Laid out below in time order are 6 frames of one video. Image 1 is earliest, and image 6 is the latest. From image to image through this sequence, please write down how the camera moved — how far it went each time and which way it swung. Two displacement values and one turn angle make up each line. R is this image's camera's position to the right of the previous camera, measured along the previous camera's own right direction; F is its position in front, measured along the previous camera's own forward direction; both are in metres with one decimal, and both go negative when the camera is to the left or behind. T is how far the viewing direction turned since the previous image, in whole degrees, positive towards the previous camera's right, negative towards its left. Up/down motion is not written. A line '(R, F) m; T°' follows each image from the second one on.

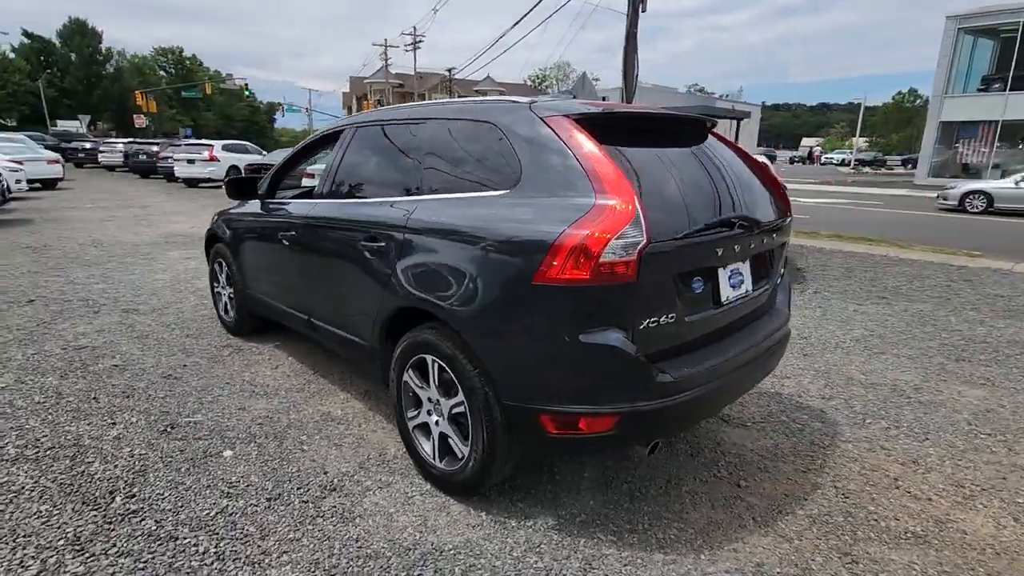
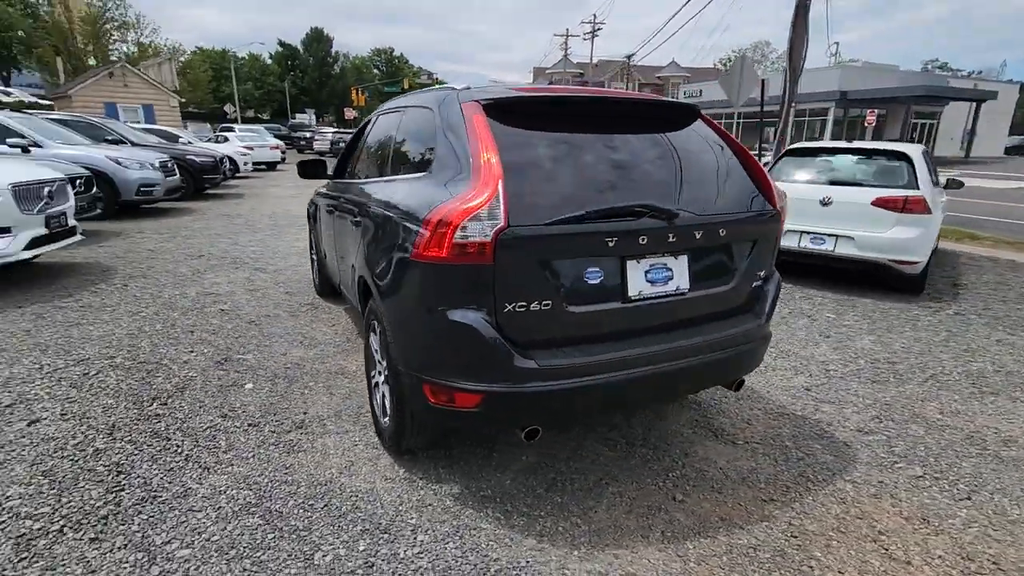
(+1.1, +0.1) m; -18°
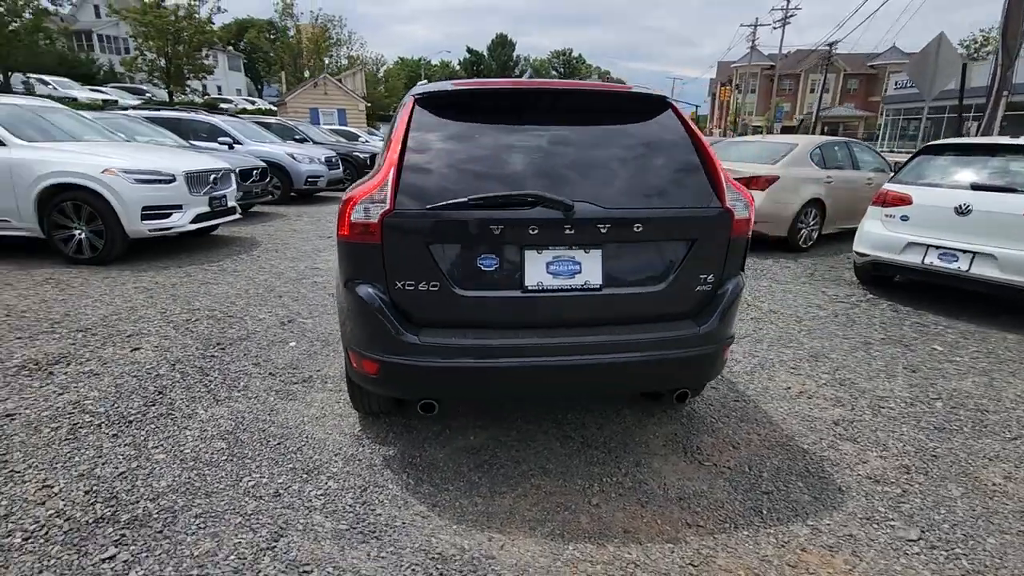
(+1.1, +0.1) m; -17°
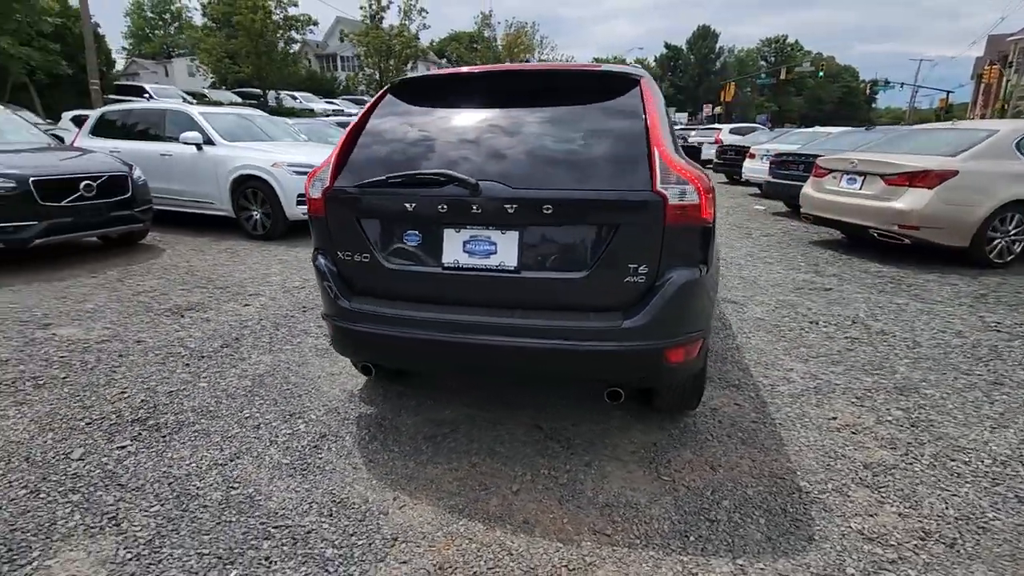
(+1.1, +0.2) m; -19°
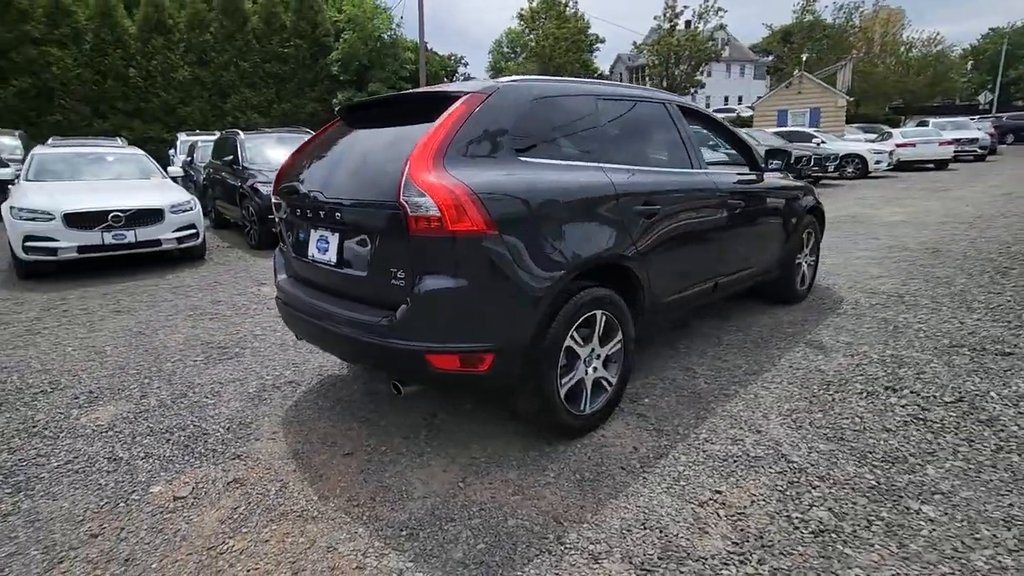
(+2.2, +0.4) m; -32°
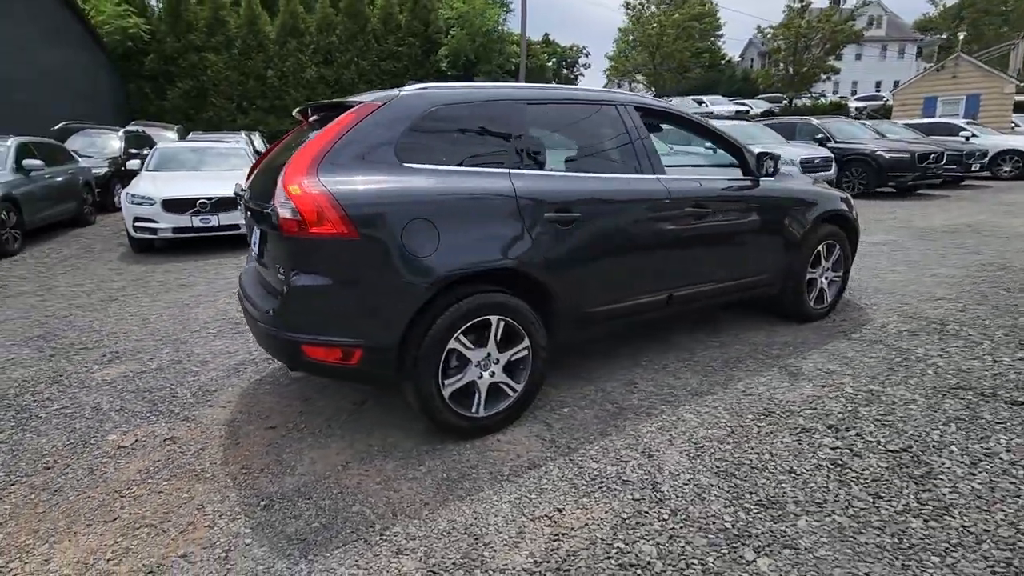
(+1.2, +0.1) m; -12°
